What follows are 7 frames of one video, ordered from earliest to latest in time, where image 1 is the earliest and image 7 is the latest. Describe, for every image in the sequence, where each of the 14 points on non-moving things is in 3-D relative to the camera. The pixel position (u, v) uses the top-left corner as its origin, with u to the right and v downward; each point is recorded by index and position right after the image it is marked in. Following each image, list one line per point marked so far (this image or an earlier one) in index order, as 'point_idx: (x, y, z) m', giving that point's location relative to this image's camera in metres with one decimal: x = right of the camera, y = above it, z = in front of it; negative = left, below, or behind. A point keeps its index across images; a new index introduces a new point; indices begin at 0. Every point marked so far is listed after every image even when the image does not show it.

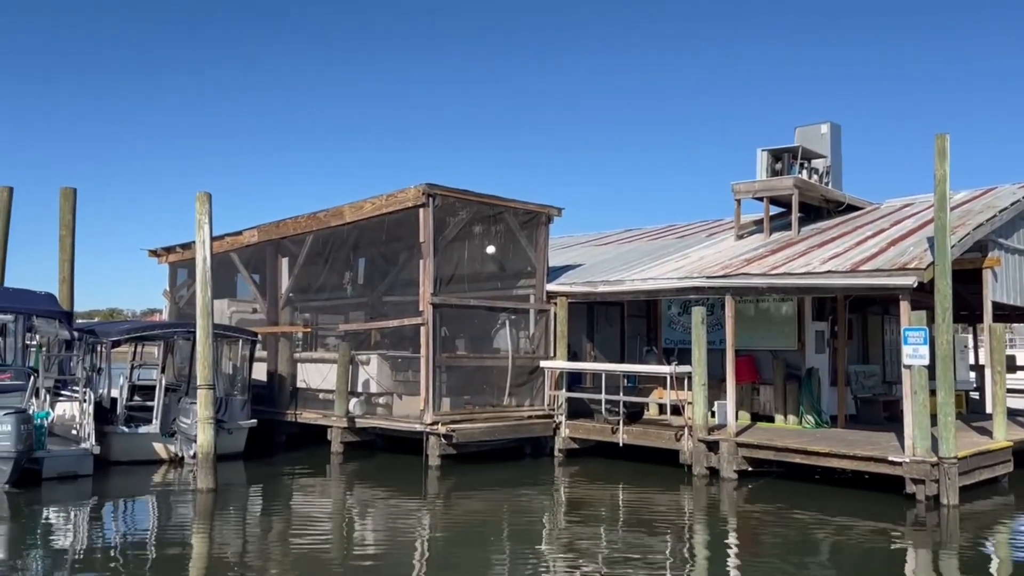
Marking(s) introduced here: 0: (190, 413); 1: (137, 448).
0: (-4.2, -1.6, +11.4) m
1: (-4.9, -2.1, +11.4) m
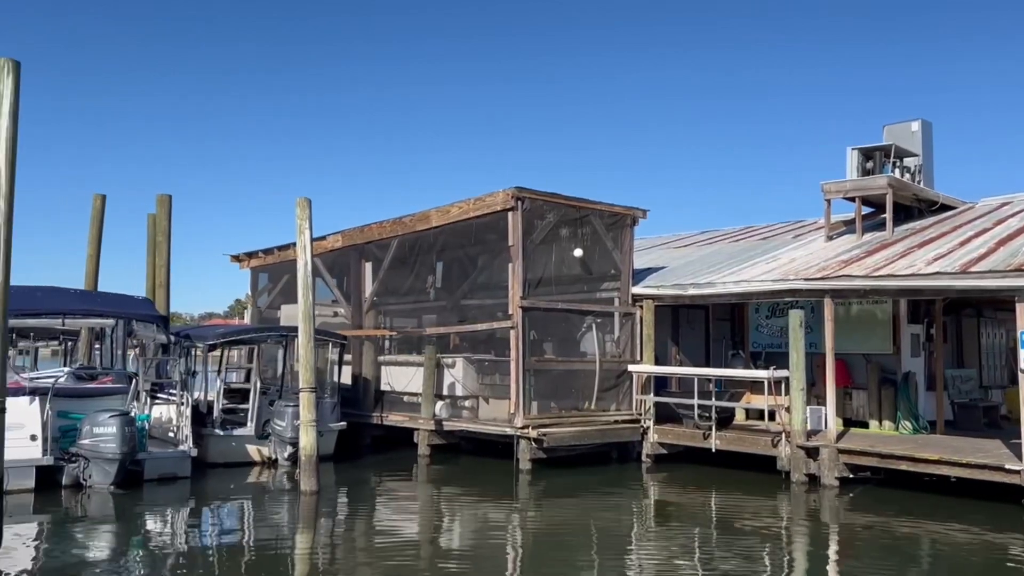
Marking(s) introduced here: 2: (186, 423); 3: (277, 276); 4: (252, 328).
0: (-3.0, -1.7, +11.5) m
1: (-3.7, -2.2, +11.6) m
2: (-4.0, -1.7, +10.8) m
3: (-4.9, +0.3, +18.2) m
4: (-3.6, -0.5, +12.1) m
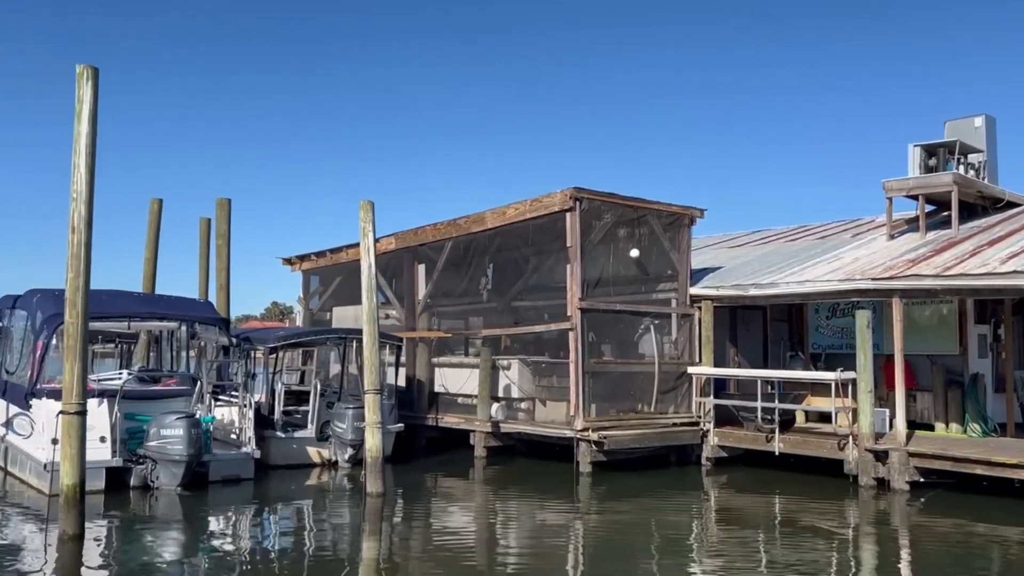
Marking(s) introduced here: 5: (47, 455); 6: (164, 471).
0: (-2.2, -1.7, +11.5) m
1: (-2.9, -2.2, +11.7) m
2: (-3.3, -1.7, +10.8) m
3: (-3.9, +0.2, +18.3) m
4: (-2.8, -0.6, +12.2) m
5: (-5.0, -1.8, +9.3) m
6: (-4.0, -2.1, +9.8) m
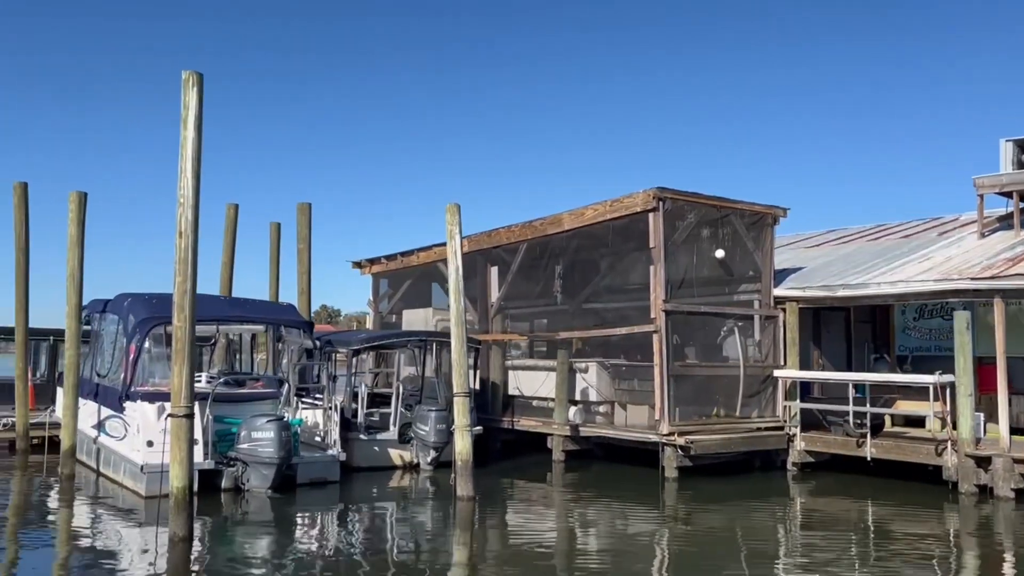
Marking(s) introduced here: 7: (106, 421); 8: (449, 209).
0: (-1.1, -1.8, +11.5) m
1: (-1.8, -2.2, +11.7) m
2: (-2.2, -1.8, +10.9) m
3: (-2.4, +0.1, +18.4) m
4: (-1.6, -0.6, +12.2) m
5: (-4.0, -1.9, +9.5) m
6: (-2.9, -2.1, +9.9) m
7: (-5.1, -1.7, +10.8) m
8: (-0.7, +0.9, +9.8) m
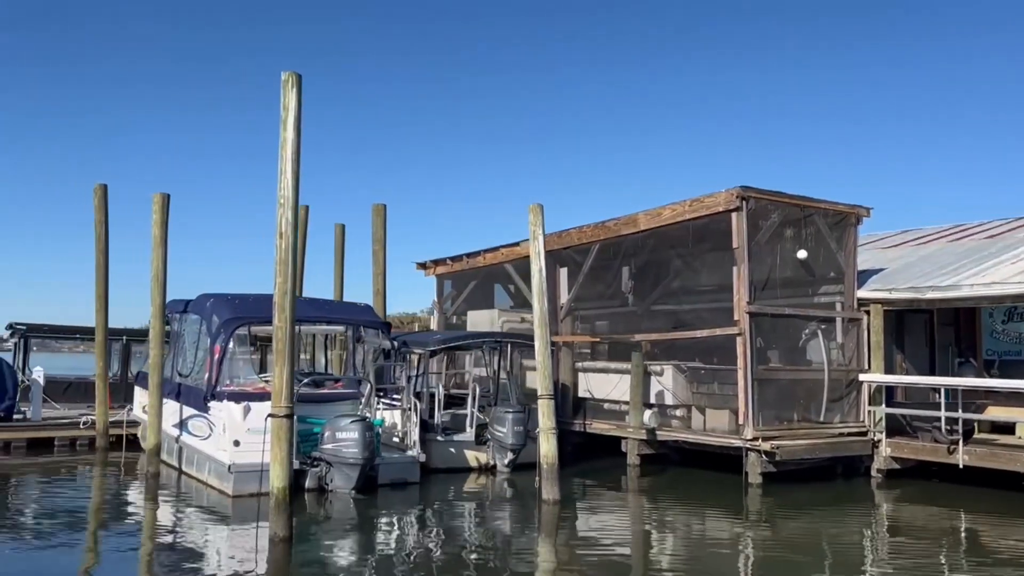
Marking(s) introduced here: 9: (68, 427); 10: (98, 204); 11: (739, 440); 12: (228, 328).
0: (-0.1, -1.8, +11.4) m
1: (-0.8, -2.3, +11.6) m
2: (-1.2, -1.8, +10.9) m
3: (-1.0, +0.1, +18.4) m
4: (-0.6, -0.6, +12.1) m
5: (-3.1, -1.9, +9.5) m
6: (-2.0, -2.1, +9.9) m
7: (-4.1, -1.7, +10.9) m
8: (+0.2, +0.9, +9.7) m
9: (-7.4, -2.3, +14.4) m
10: (-6.7, +1.4, +14.0) m
11: (+2.8, -1.9, +10.9) m
12: (-3.3, -0.5, +10.2) m
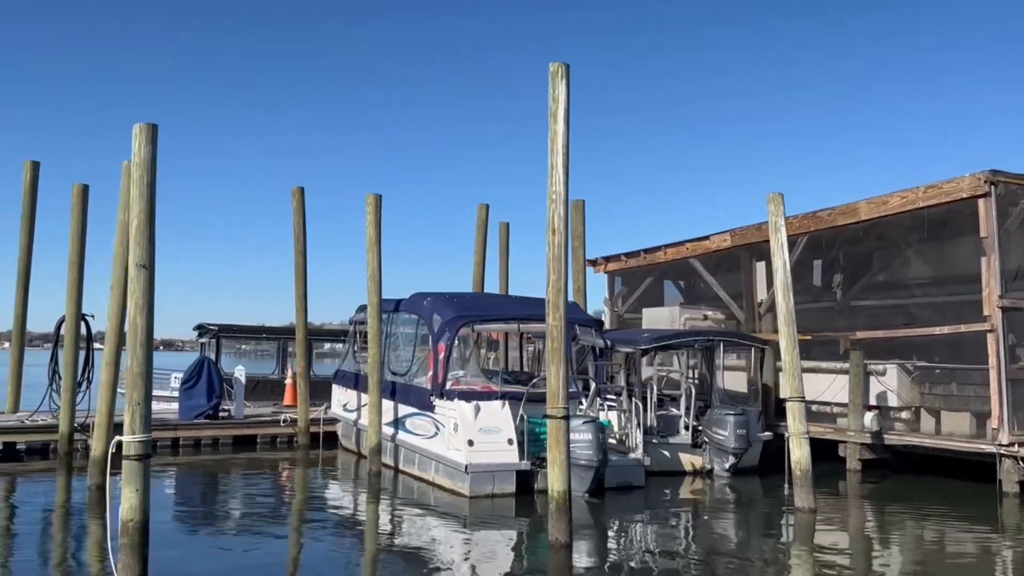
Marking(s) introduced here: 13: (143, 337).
0: (+2.7, -1.7, +11.0) m
1: (+2.0, -2.2, +11.2) m
2: (+1.5, -1.7, +10.5) m
3: (+2.6, +0.2, +18.0) m
4: (+2.3, -0.6, +11.7) m
5: (-0.5, -1.8, +9.4) m
6: (+0.6, -2.1, +9.7) m
7: (-1.3, -1.7, +11.0) m
8: (+2.7, +1.0, +9.2) m
9: (-4.1, -2.3, +14.8) m
10: (-3.6, +1.4, +14.4) m
11: (+5.5, -1.8, +10.1) m
12: (-0.7, -0.5, +10.1) m
13: (-2.3, -0.3, +5.4) m
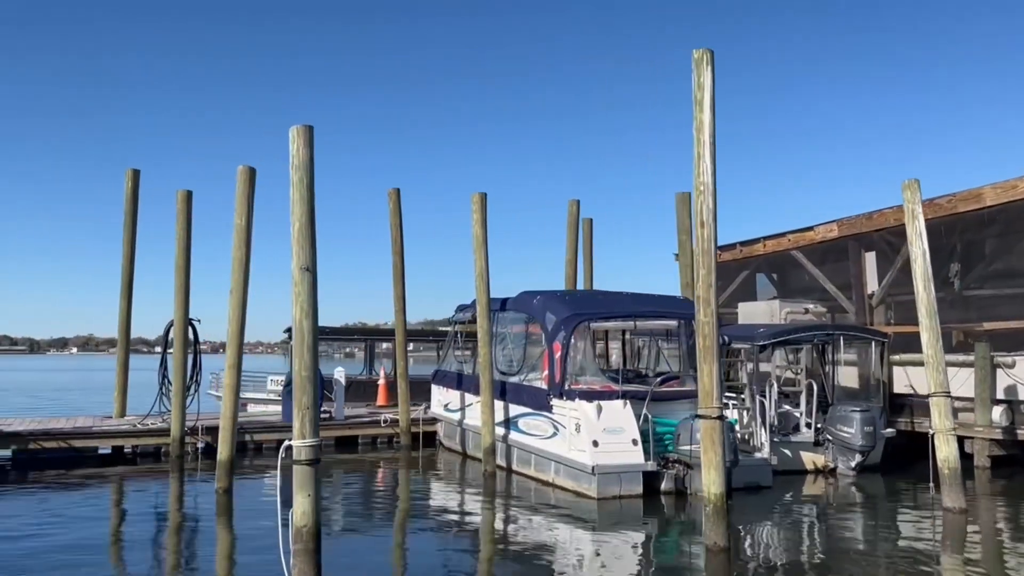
0: (+4.1, -1.6, +10.6) m
1: (+3.5, -2.1, +10.9) m
2: (+2.9, -1.7, +10.2) m
3: (+4.4, +0.3, +17.6) m
4: (+3.7, -0.5, +11.4) m
5: (+0.8, -1.8, +9.3) m
6: (+2.0, -2.1, +9.4) m
7: (+0.1, -1.7, +10.8) m
8: (+4.0, +1.0, +8.8) m
9: (-2.5, -2.4, +14.8) m
10: (-2.0, +1.3, +14.3) m
11: (+6.9, -1.7, +9.5) m
12: (+0.7, -0.4, +9.9) m
13: (-1.3, -0.3, +5.4) m
